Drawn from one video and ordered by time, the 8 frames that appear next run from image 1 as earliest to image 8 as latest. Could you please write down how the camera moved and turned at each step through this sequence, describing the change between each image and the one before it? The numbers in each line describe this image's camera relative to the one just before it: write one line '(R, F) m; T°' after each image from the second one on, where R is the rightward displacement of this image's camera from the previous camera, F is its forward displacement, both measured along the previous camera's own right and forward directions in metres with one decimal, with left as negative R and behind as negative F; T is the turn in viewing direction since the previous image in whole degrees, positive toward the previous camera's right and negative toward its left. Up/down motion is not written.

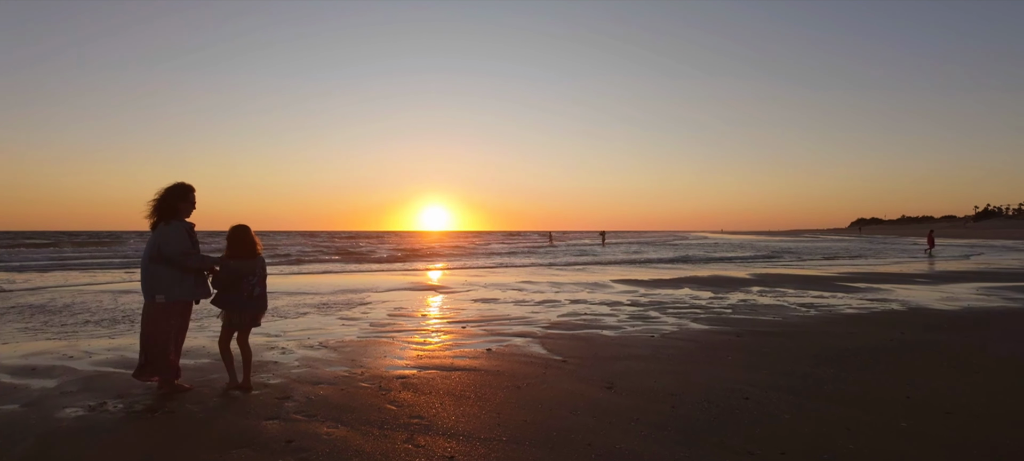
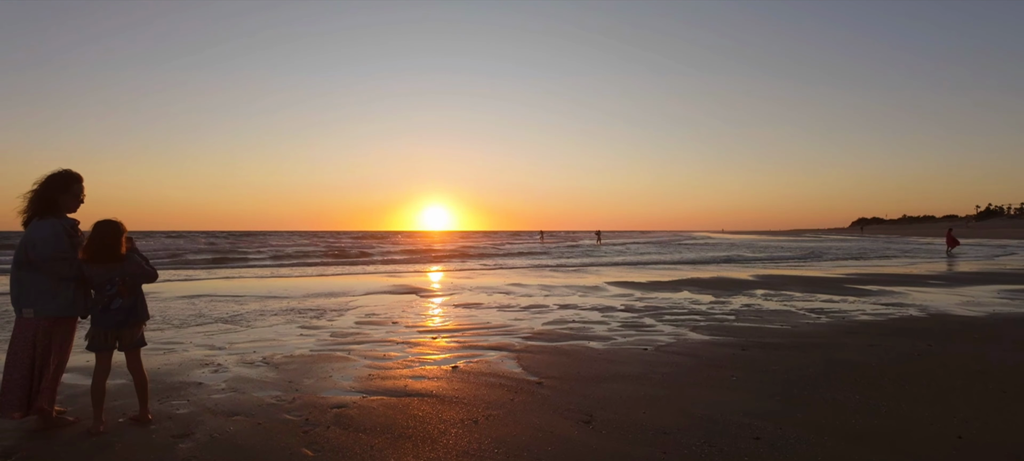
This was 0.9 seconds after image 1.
(+0.3, +1.0) m; 0°
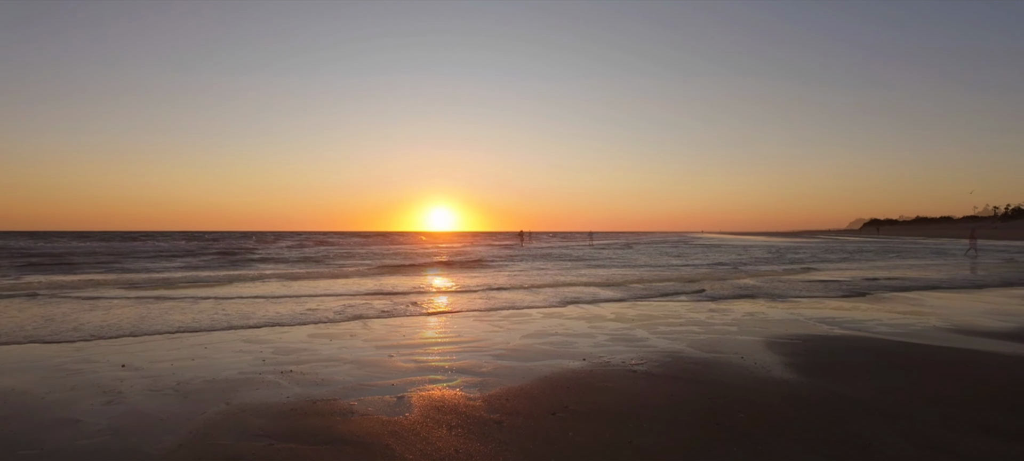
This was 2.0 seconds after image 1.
(+0.4, +1.0) m; 0°
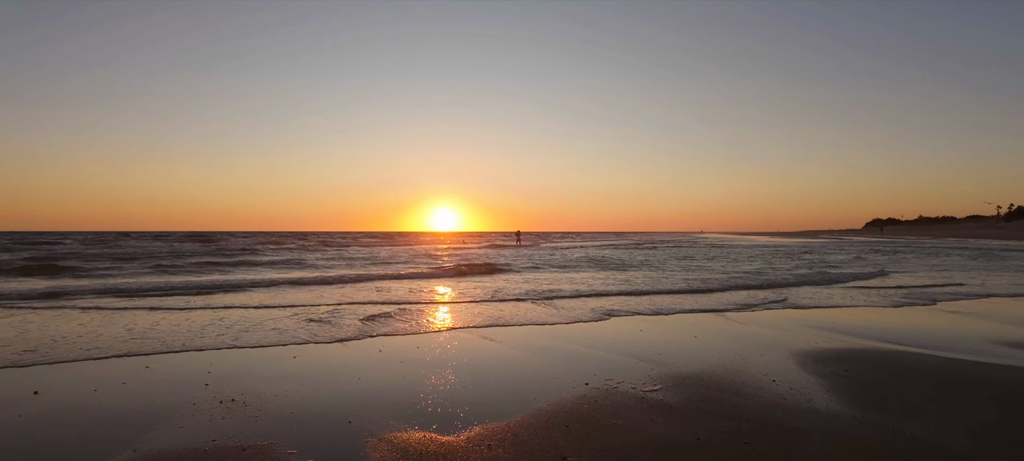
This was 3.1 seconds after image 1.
(+0.2, +1.1) m; 0°
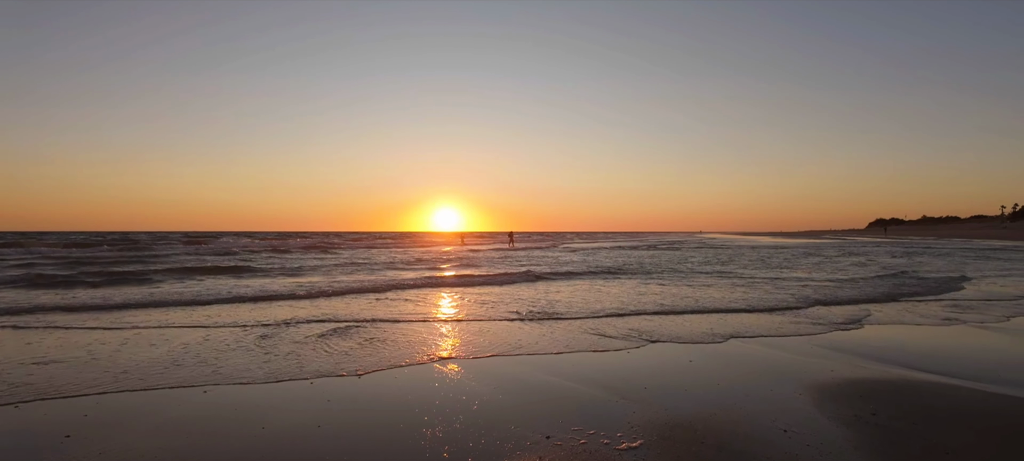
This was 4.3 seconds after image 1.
(+0.5, +1.2) m; 0°
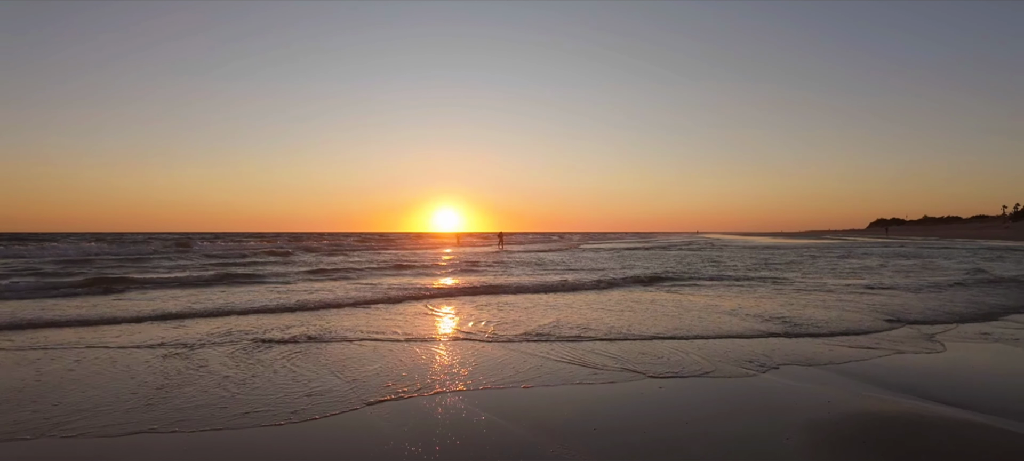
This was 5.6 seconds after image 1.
(+0.6, +1.1) m; 0°
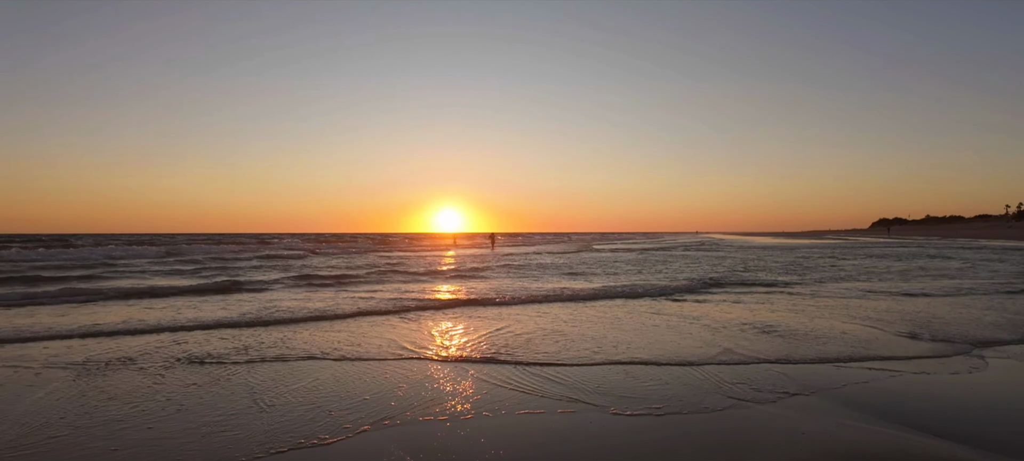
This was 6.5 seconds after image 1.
(+0.5, +0.7) m; 0°
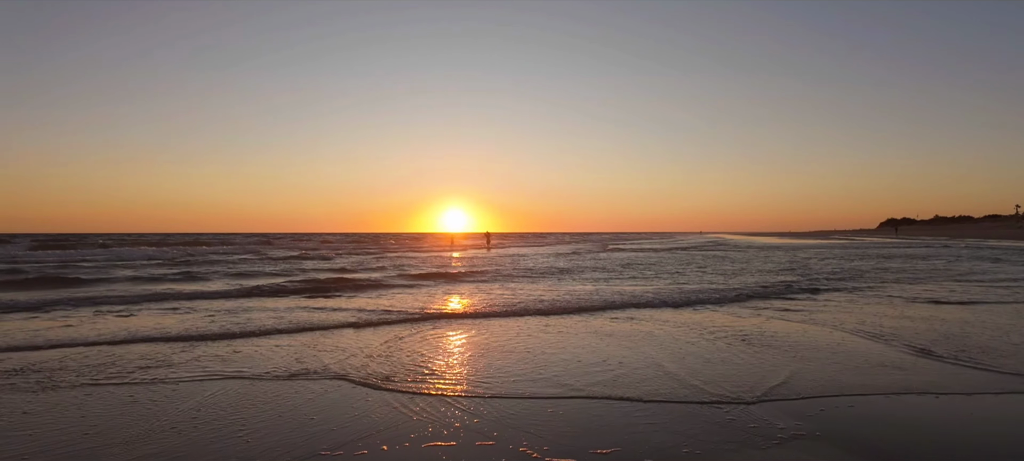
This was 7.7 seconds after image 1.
(+0.5, +0.8) m; -1°
